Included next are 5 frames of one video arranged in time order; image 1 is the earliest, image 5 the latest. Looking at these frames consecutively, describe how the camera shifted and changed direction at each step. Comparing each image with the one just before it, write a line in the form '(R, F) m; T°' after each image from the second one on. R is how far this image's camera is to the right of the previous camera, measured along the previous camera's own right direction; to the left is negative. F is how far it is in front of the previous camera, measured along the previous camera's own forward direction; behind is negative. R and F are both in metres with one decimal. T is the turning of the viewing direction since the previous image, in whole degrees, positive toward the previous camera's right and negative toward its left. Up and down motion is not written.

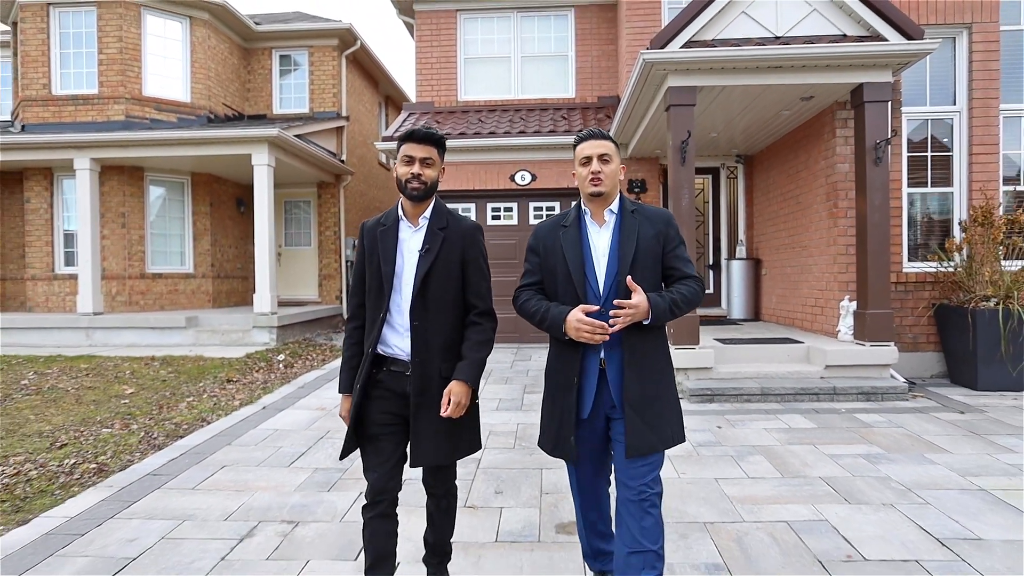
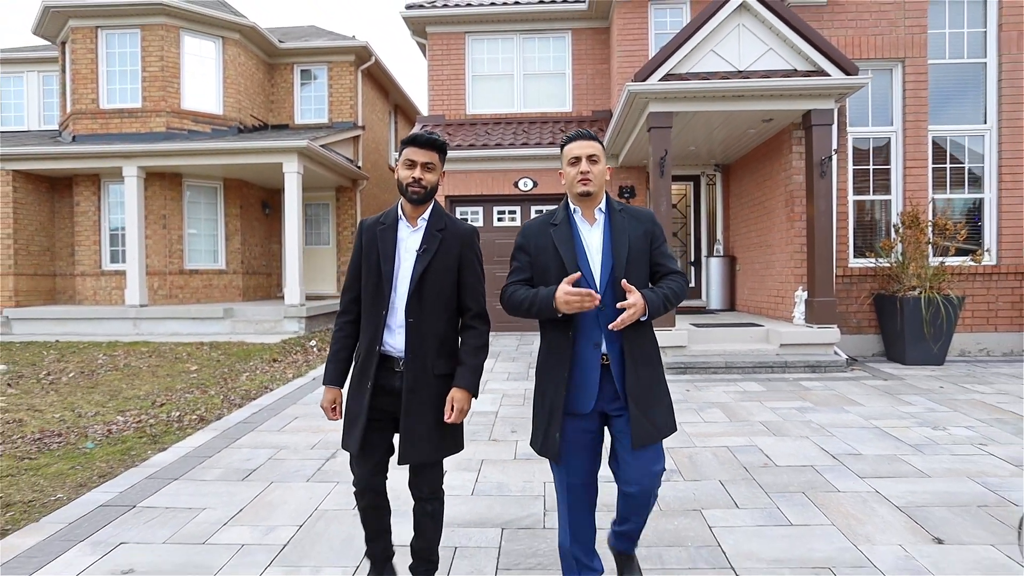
(-0.1, -1.1) m; 0°
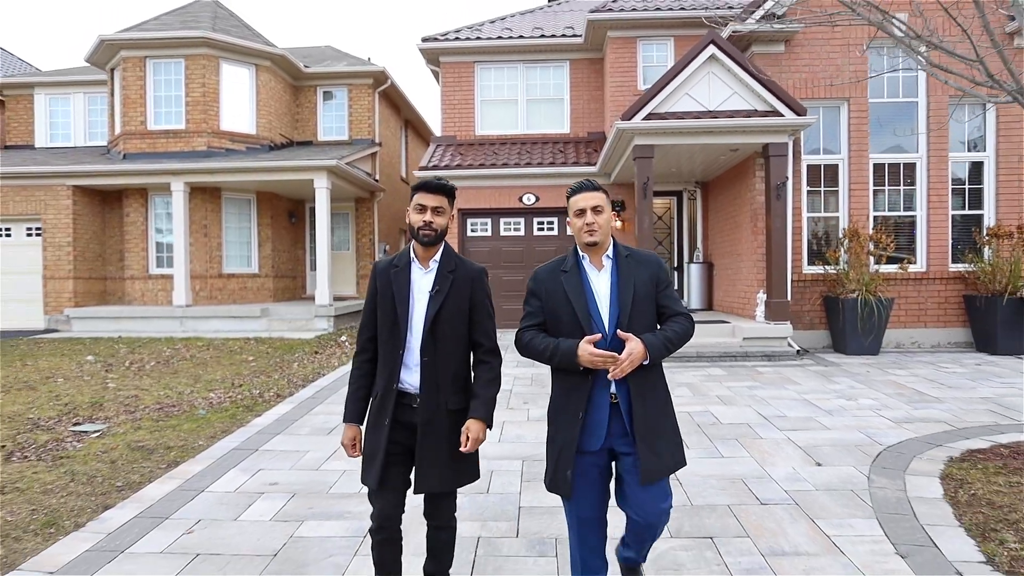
(-0.1, -1.4) m; 0°
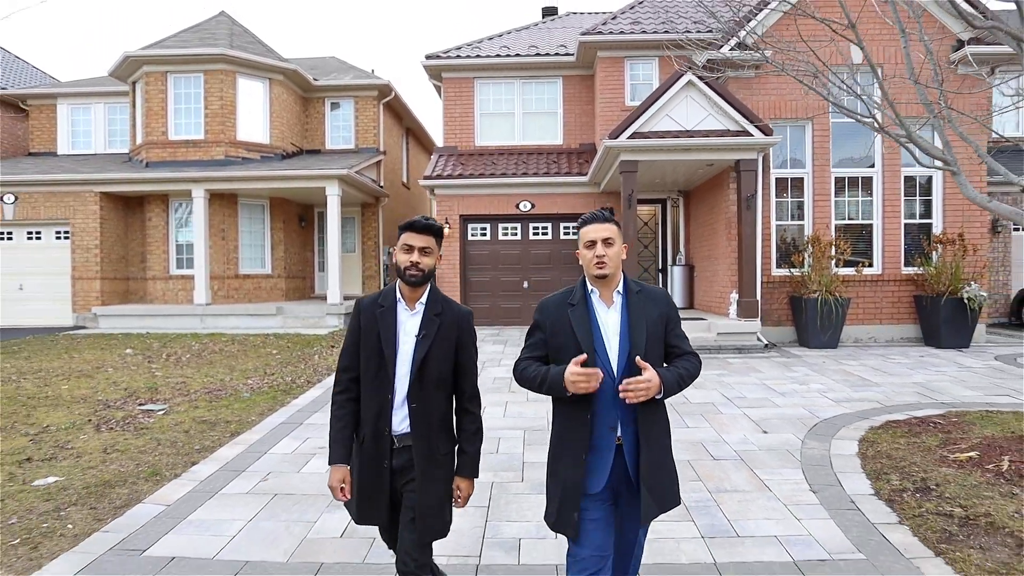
(-0.1, -1.0) m; +1°
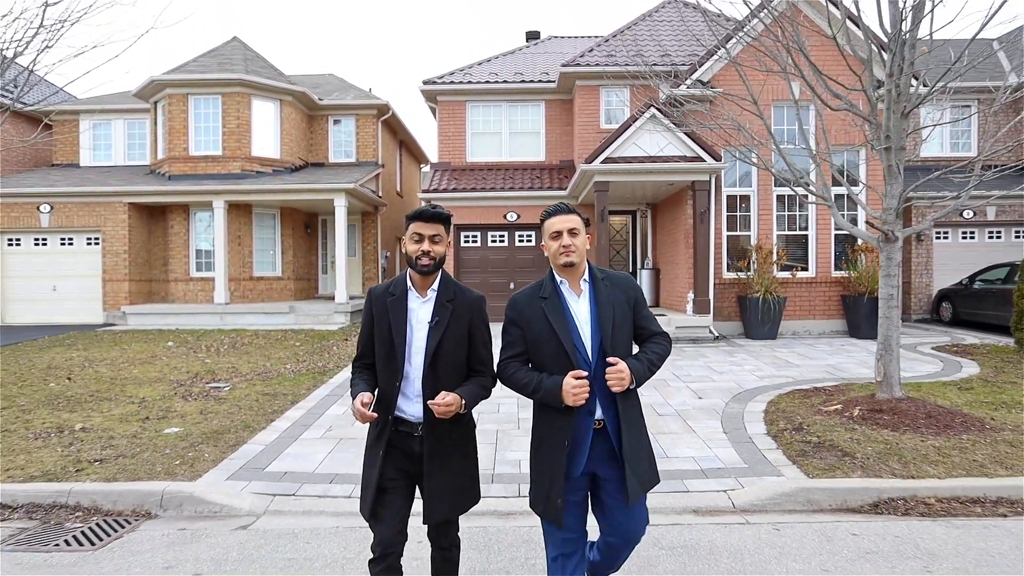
(-0.2, -1.6) m; +2°
